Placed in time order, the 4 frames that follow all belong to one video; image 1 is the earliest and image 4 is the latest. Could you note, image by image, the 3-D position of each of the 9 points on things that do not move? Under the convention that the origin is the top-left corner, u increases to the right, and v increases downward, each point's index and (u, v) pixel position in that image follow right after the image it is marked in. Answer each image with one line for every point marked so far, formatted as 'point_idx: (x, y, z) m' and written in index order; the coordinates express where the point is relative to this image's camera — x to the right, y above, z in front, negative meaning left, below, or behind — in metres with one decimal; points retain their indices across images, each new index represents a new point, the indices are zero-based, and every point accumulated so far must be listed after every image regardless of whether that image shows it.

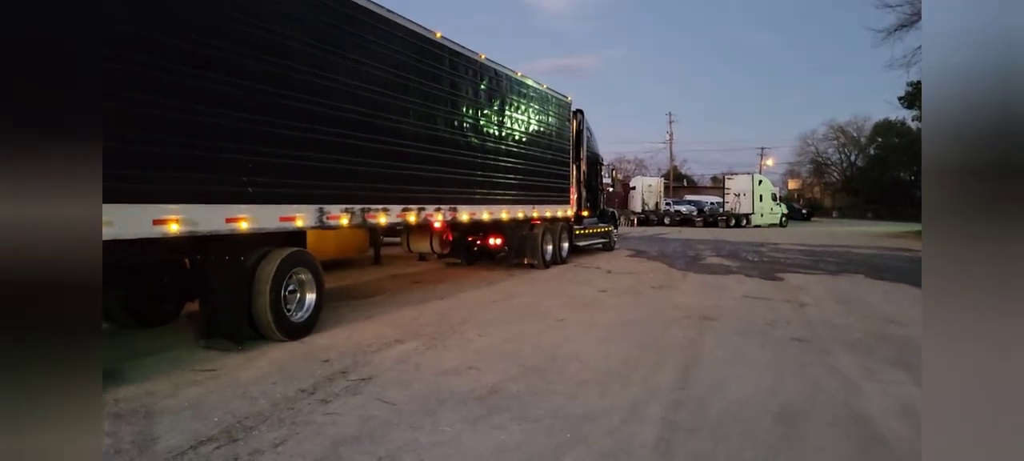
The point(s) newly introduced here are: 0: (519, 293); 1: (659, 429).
0: (+0.1, -1.0, +11.2) m
1: (+0.9, -1.3, +4.5) m
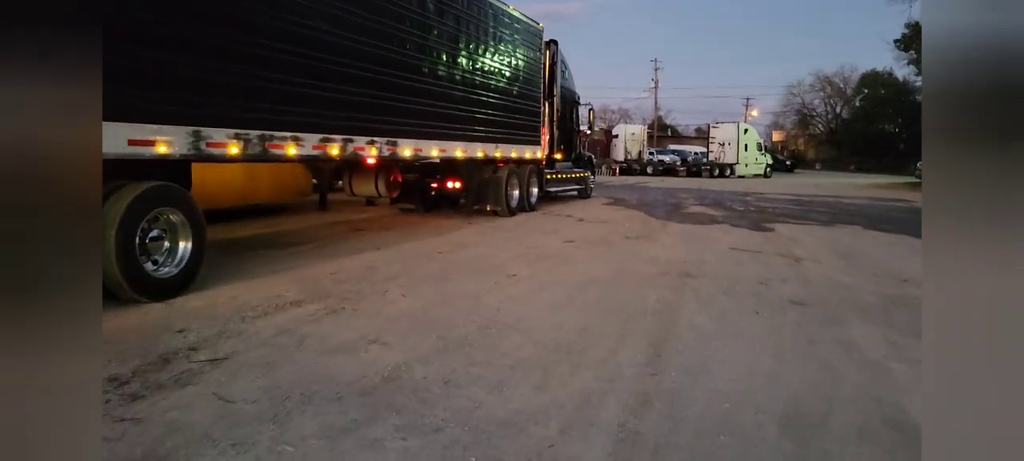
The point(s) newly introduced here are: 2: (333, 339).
0: (-0.5, -0.2, +9.6) m
1: (+0.4, -0.9, +3.1) m
2: (-1.2, -0.7, +4.6) m
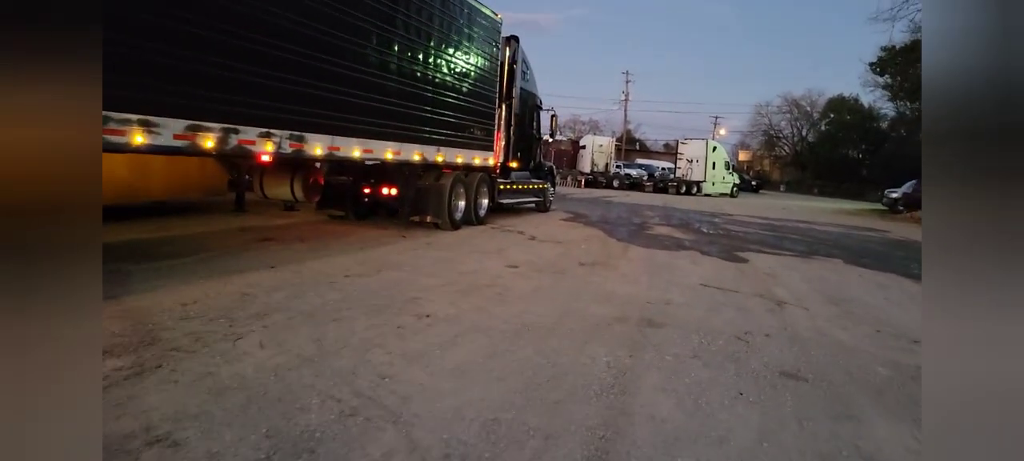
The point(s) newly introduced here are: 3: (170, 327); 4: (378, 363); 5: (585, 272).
0: (-1.3, -0.4, +8.0) m
1: (-0.1, -1.1, +1.5) m
2: (-1.7, -0.8, +3.0) m
3: (-2.2, -0.6, +4.7) m
4: (-0.8, -0.8, +4.2) m
5: (+0.9, -0.5, +8.6) m
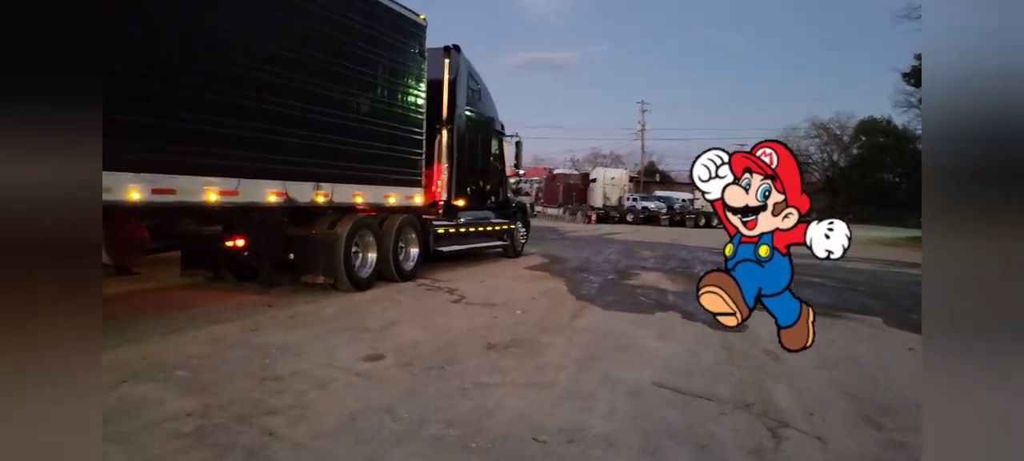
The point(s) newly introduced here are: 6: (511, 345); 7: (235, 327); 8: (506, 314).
0: (-2.4, -1.0, +5.2) m
1: (-1.4, -1.3, -1.4) m
2: (-3.0, -1.2, +0.1) m
3: (-3.5, -1.1, +1.9) m
4: (-2.1, -1.2, +1.4) m
5: (-0.2, -1.0, +5.6) m
6: (0.0, -1.0, +6.3) m
7: (-2.5, -0.9, +6.5) m
8: (-0.1, -0.9, +7.8) m
